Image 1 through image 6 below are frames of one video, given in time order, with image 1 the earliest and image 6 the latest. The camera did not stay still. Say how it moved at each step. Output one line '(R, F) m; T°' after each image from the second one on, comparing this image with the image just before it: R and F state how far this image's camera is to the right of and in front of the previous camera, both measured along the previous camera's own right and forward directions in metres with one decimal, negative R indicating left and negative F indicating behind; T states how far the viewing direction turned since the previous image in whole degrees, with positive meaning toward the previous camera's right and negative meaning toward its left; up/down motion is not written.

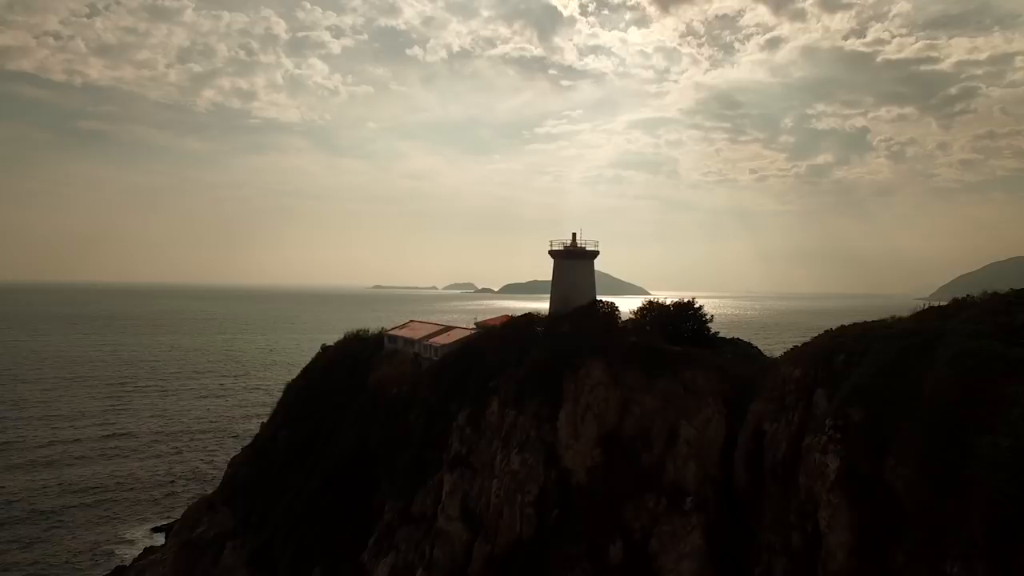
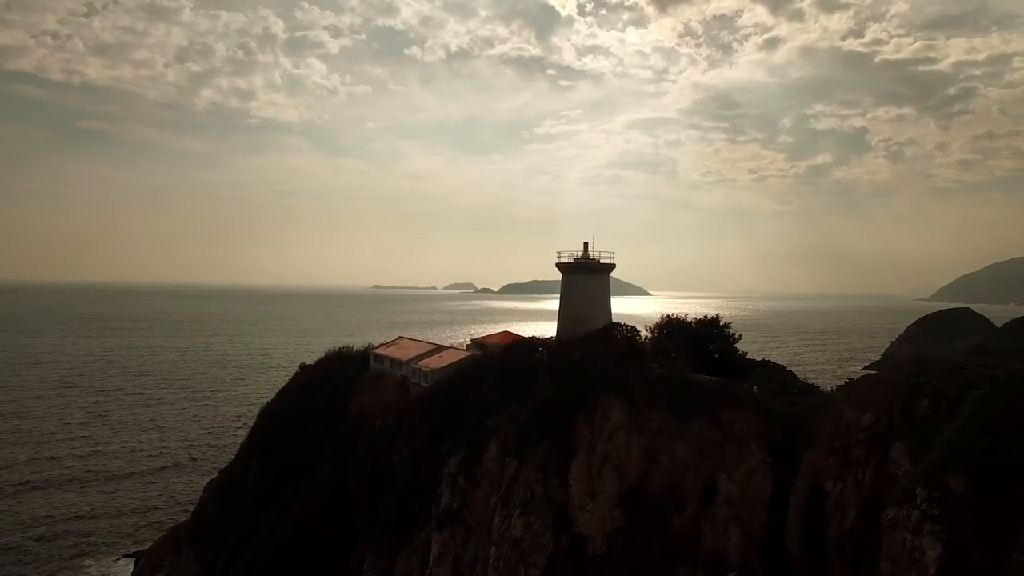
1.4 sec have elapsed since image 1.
(-0.1, +4.6) m; 0°
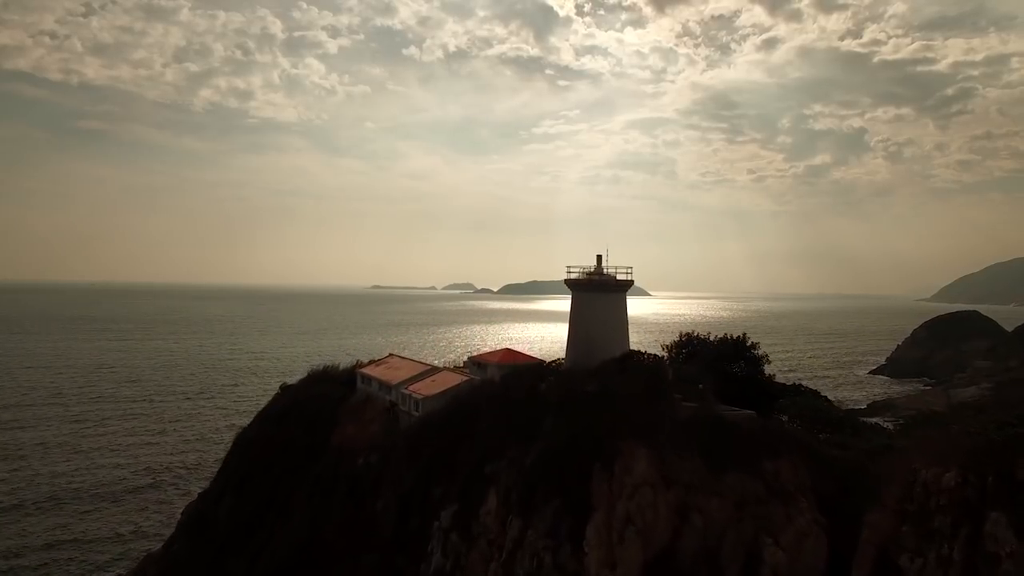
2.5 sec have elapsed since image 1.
(-0.2, +3.6) m; 0°
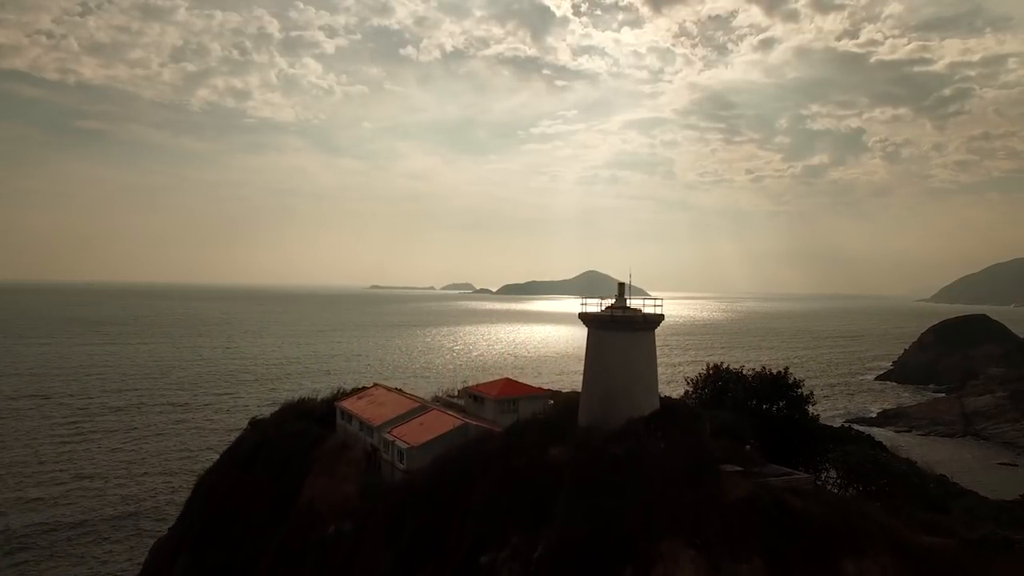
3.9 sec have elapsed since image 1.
(-0.2, +4.4) m; 0°
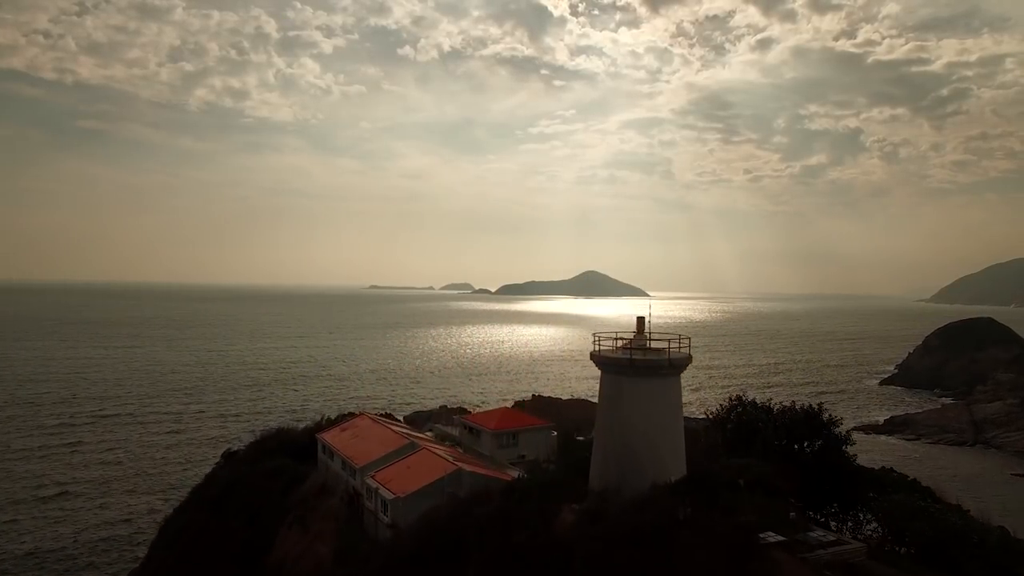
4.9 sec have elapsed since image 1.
(-0.1, +3.0) m; 0°
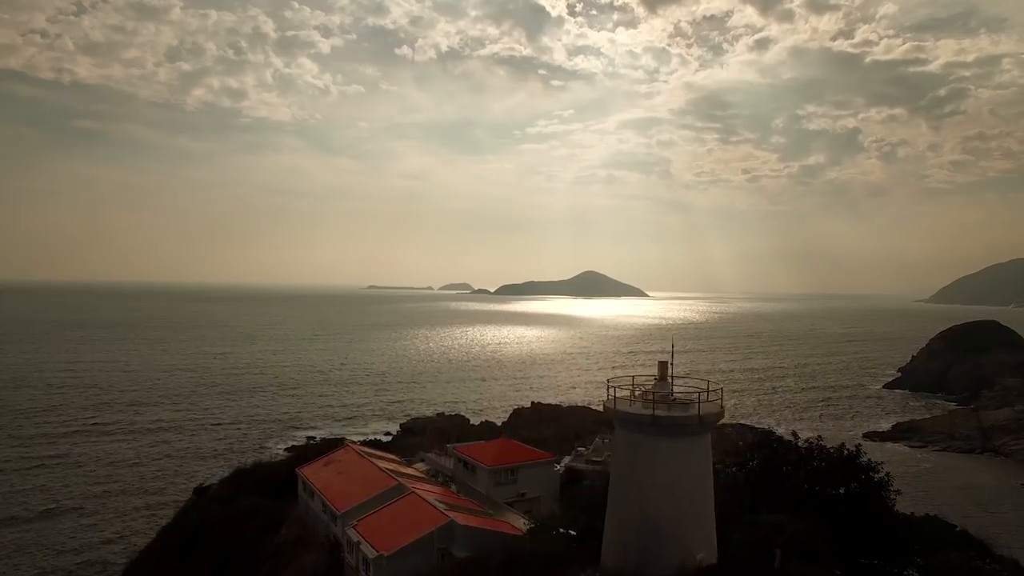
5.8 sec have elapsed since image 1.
(0.0, +2.5) m; 0°
